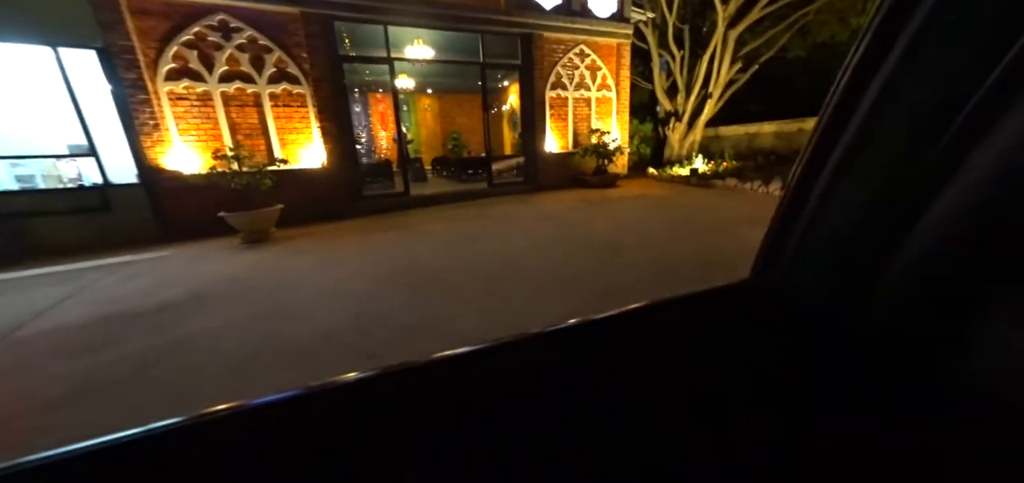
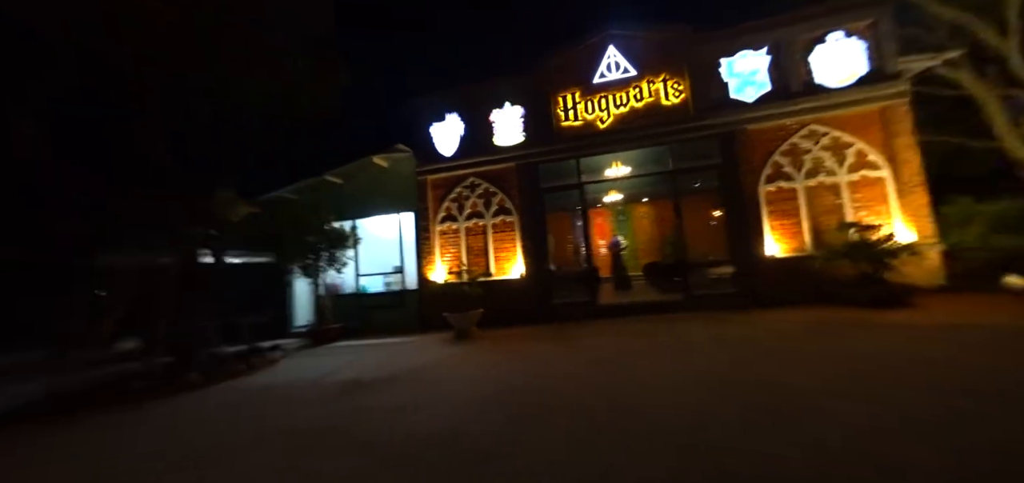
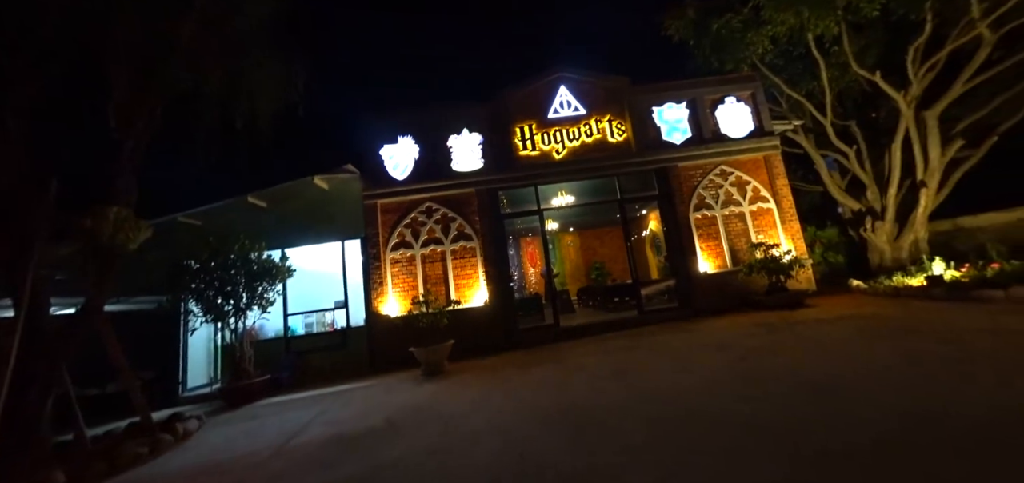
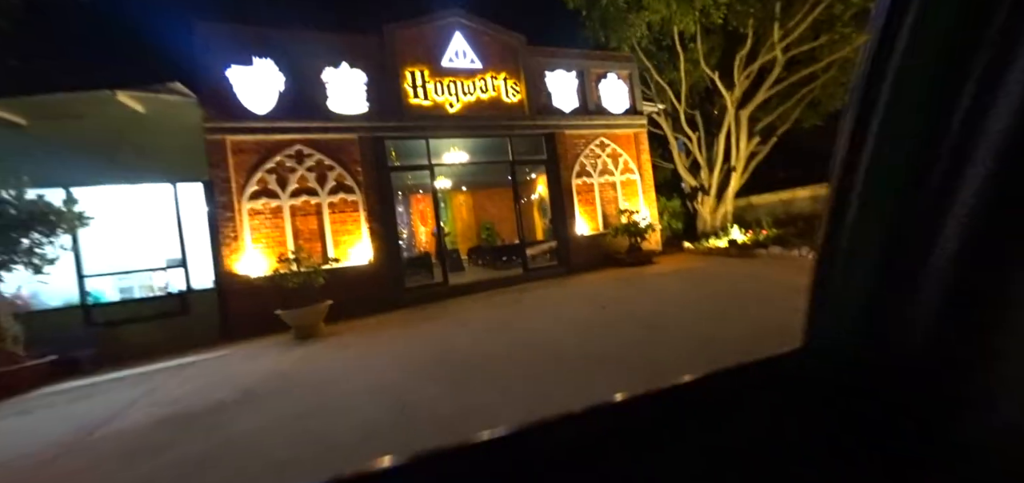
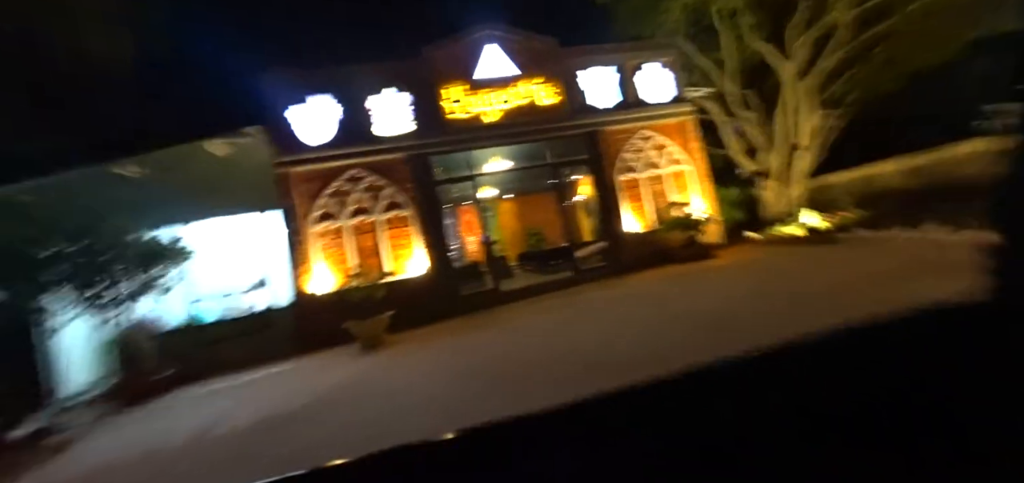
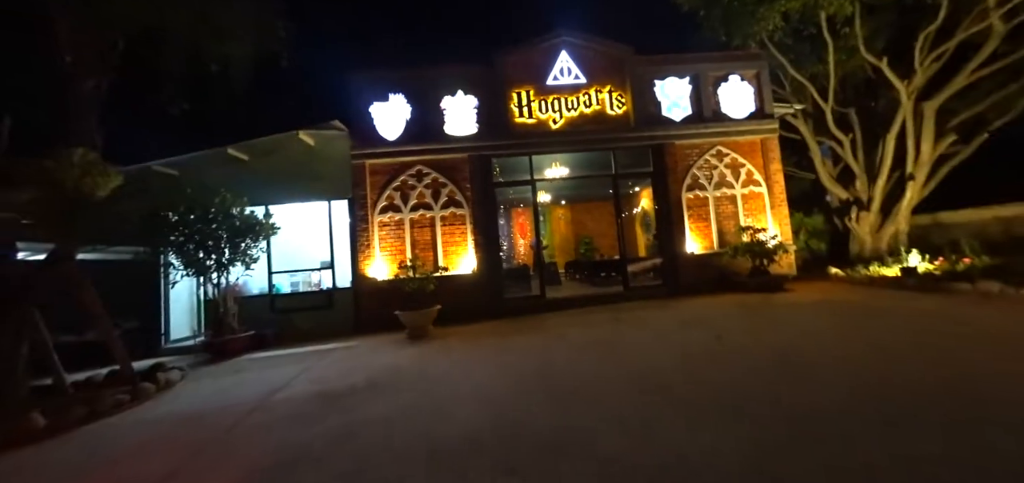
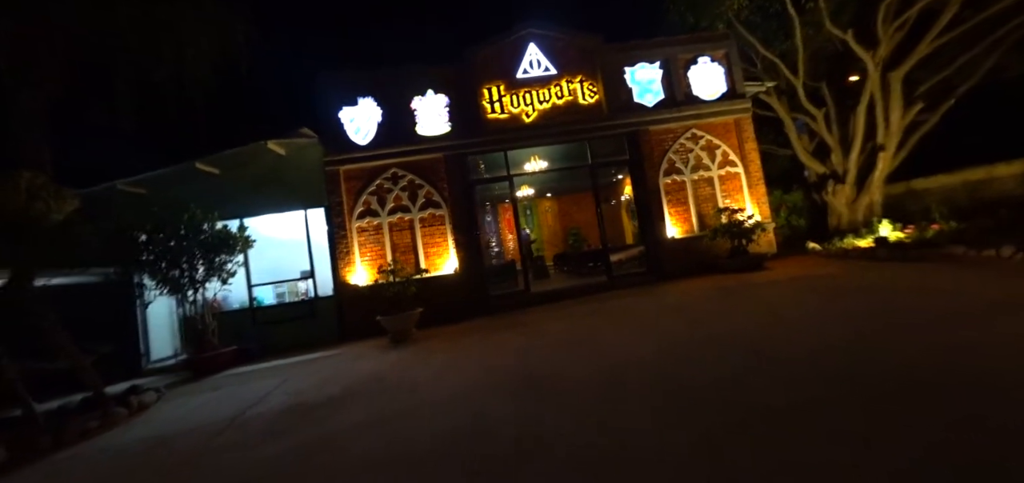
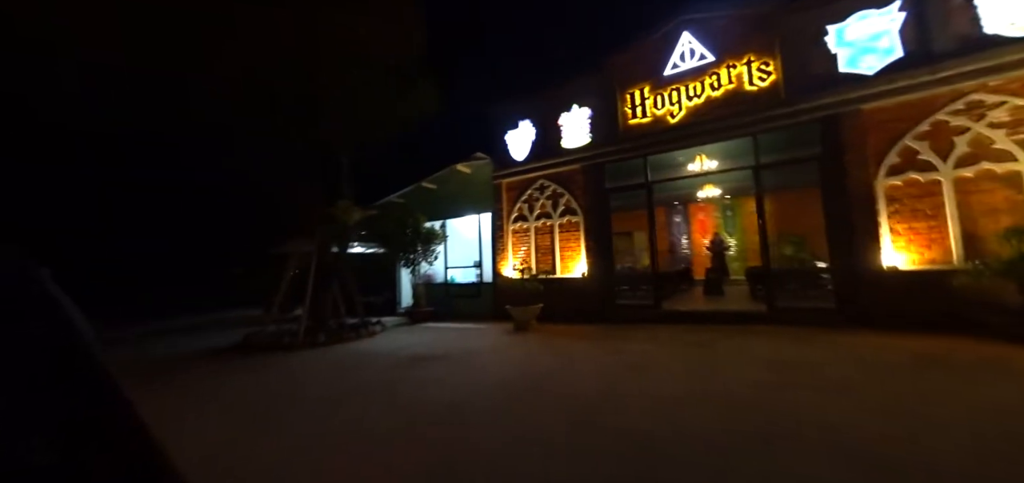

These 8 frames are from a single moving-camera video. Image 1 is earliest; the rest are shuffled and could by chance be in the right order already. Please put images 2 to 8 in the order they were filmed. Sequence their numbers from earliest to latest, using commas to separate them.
4, 5, 6, 3, 7, 2, 8
